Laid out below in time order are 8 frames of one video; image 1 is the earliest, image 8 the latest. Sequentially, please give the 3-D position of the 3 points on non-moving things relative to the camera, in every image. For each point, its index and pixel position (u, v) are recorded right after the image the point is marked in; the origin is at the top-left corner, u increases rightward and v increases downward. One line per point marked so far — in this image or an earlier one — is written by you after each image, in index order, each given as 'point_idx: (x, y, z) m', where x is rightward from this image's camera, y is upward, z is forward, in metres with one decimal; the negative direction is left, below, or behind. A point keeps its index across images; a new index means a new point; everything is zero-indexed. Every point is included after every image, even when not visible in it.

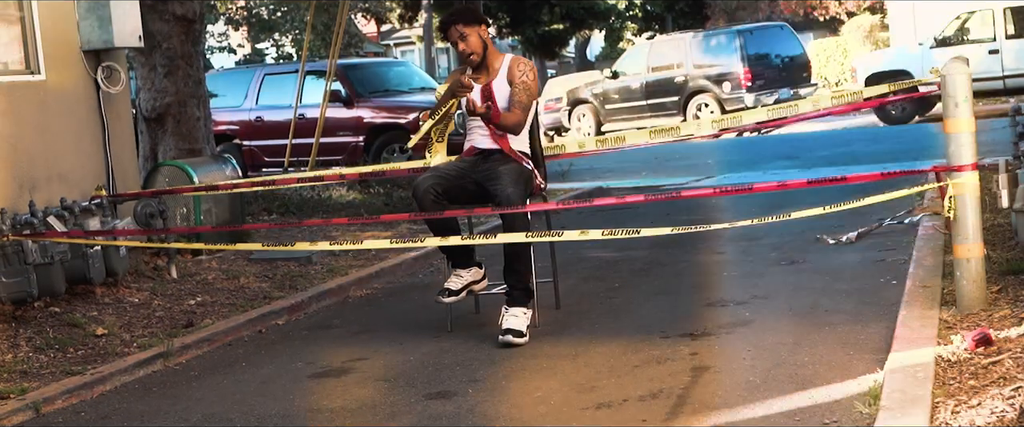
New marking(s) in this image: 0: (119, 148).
0: (-2.1, +0.4, +8.5) m
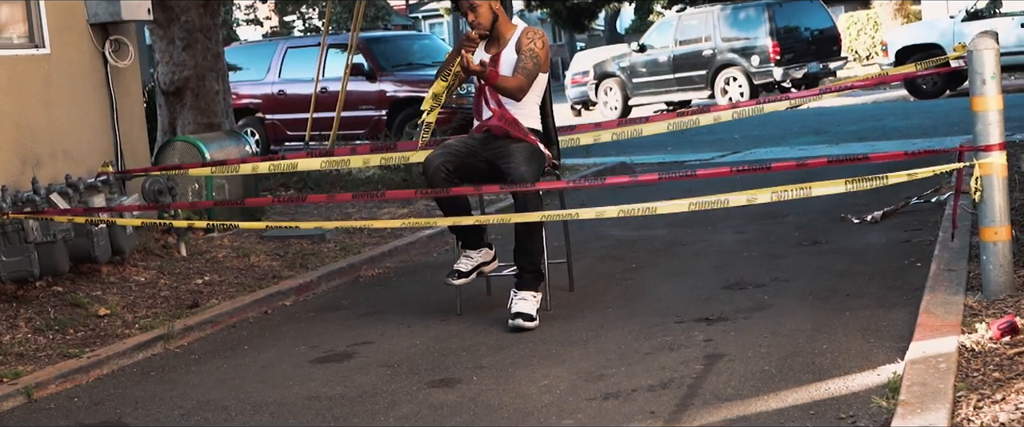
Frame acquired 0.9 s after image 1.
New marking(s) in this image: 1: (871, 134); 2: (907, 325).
0: (-2.0, +0.5, +8.3) m
1: (+3.7, +0.8, +16.2) m
2: (+1.3, -0.4, +5.0) m
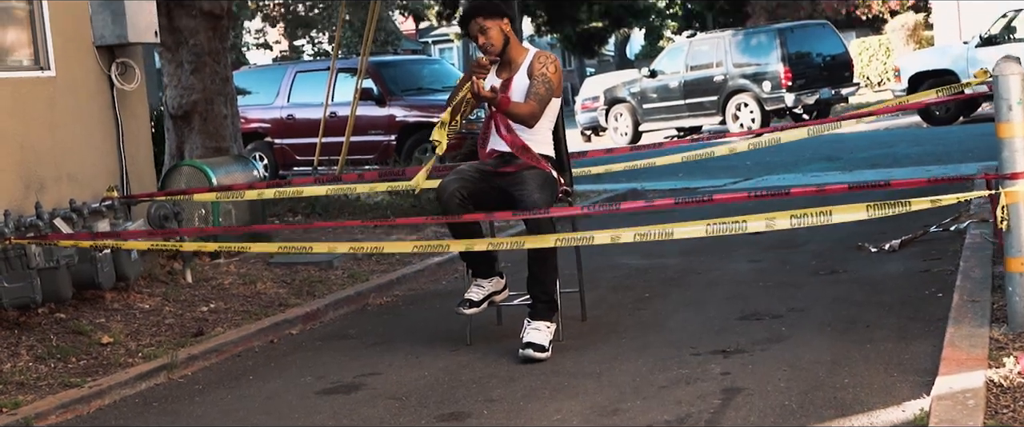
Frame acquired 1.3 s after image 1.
0: (-2.0, +0.4, +8.2) m
1: (+3.8, +0.6, +16.1) m
2: (+1.3, -0.5, +4.8) m
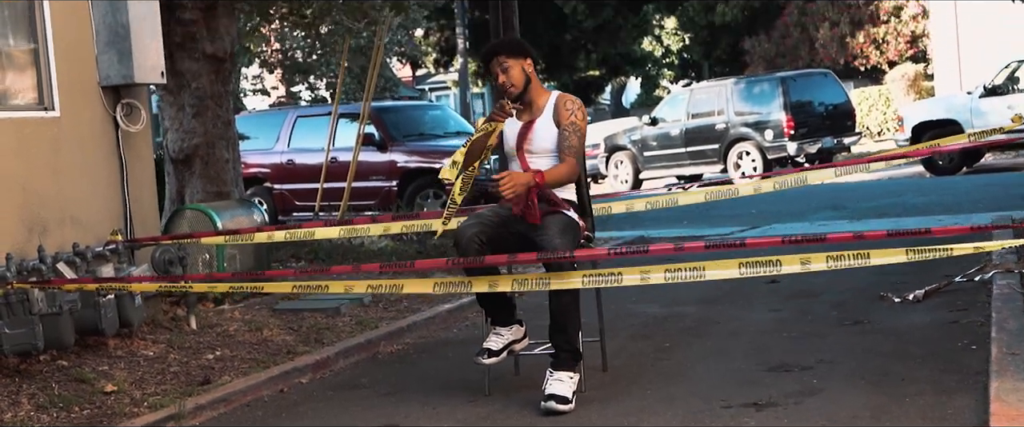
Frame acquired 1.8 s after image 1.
0: (-1.9, +0.1, +8.0) m
1: (+3.9, 0.0, +15.9) m
2: (+1.4, -0.6, +4.6) m
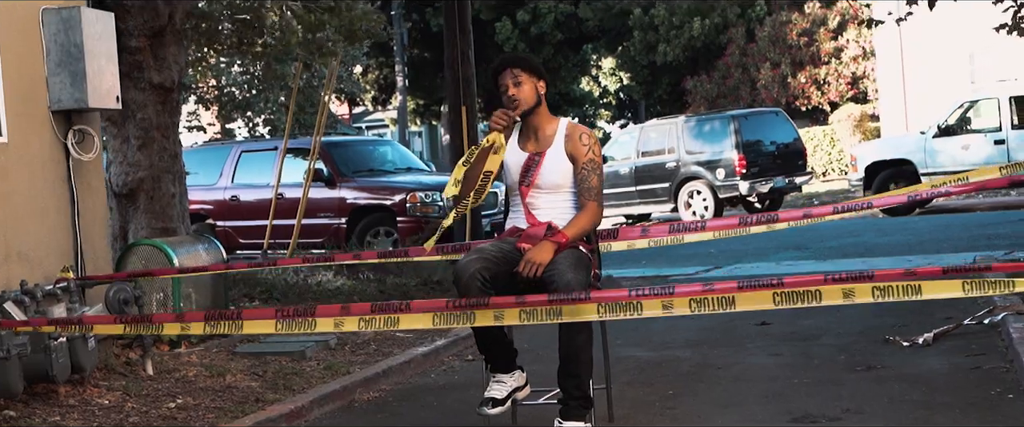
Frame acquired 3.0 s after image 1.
0: (-2.0, 0.0, +7.4) m
1: (+3.4, -0.4, +15.5) m
2: (+1.4, -0.7, +4.2) m
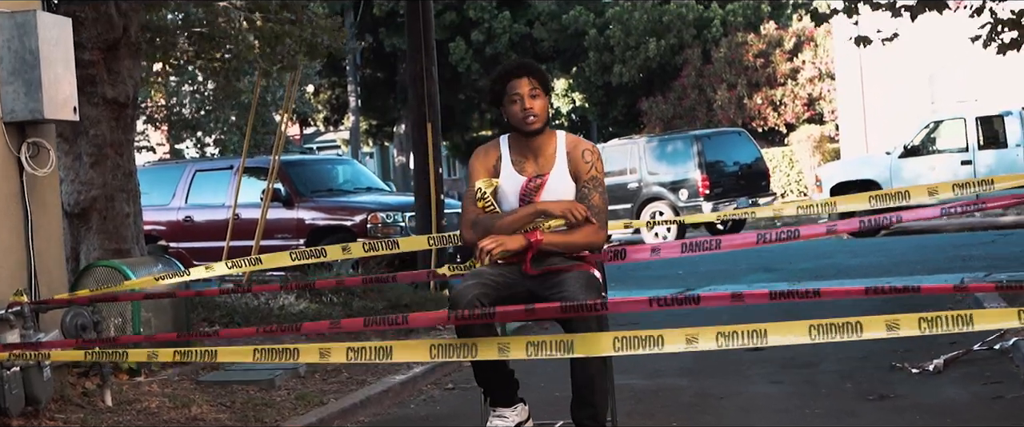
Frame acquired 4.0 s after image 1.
0: (-2.1, -0.1, +6.9) m
1: (+3.1, -0.6, +15.2) m
2: (+1.5, -0.7, +3.8) m
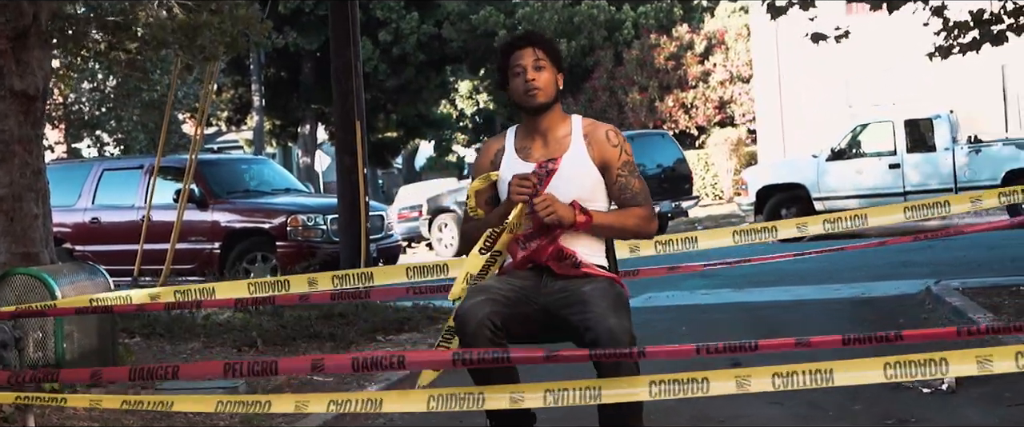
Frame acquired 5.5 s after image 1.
0: (-2.2, -0.1, +6.1) m
1: (+2.4, -0.6, +14.7) m
2: (+1.6, -0.8, +3.2) m
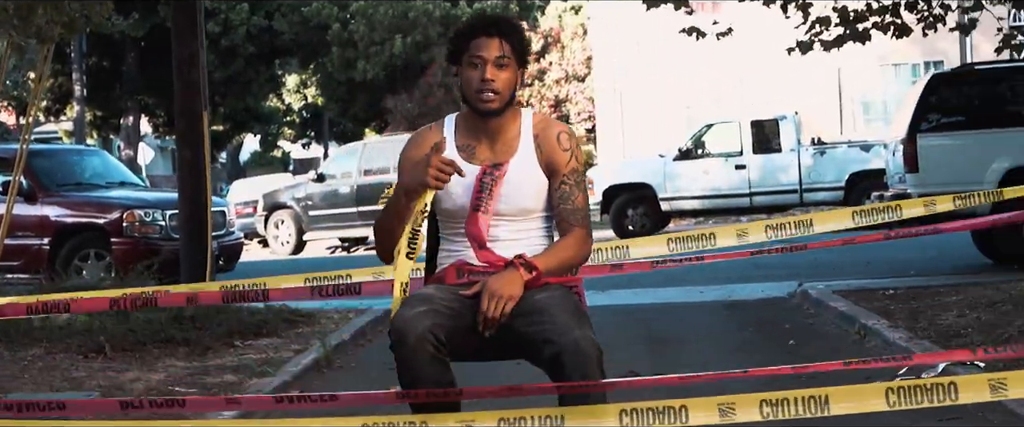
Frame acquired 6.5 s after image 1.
0: (-2.5, -0.1, +5.4) m
1: (+1.1, -0.6, +14.4) m
2: (+1.5, -0.8, +2.9) m
